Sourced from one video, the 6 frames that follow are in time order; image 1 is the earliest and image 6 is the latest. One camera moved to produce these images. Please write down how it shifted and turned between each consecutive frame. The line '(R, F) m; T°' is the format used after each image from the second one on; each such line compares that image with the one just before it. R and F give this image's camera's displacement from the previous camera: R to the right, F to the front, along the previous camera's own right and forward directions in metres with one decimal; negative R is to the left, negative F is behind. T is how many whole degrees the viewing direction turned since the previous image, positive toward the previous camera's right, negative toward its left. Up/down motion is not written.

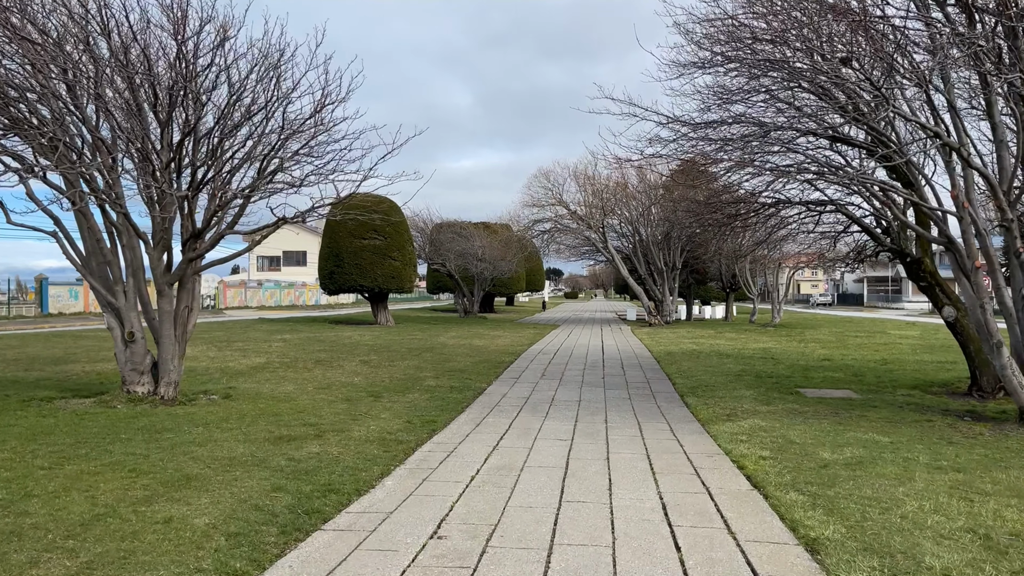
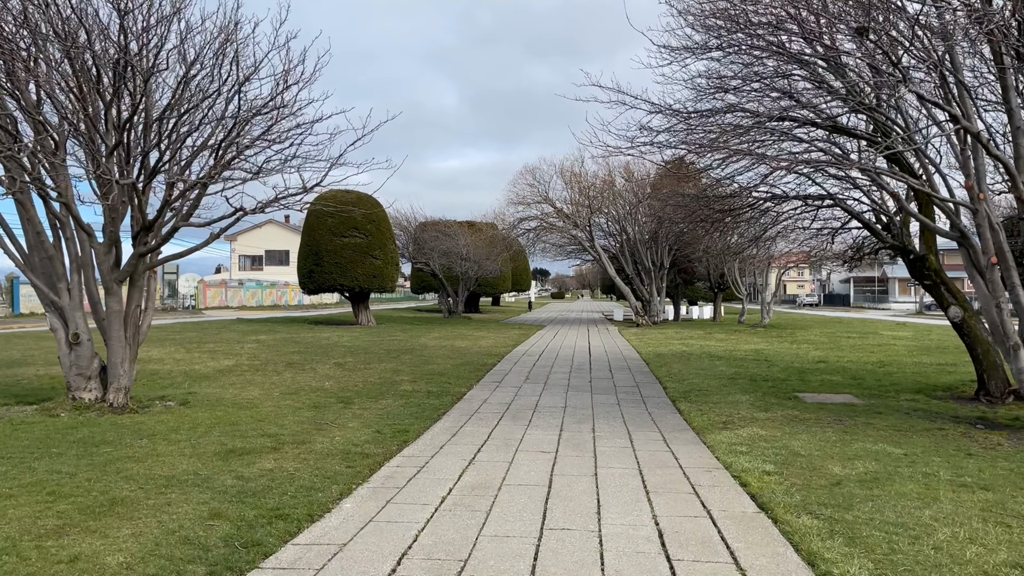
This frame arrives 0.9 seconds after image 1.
(+0.1, +0.5) m; +1°
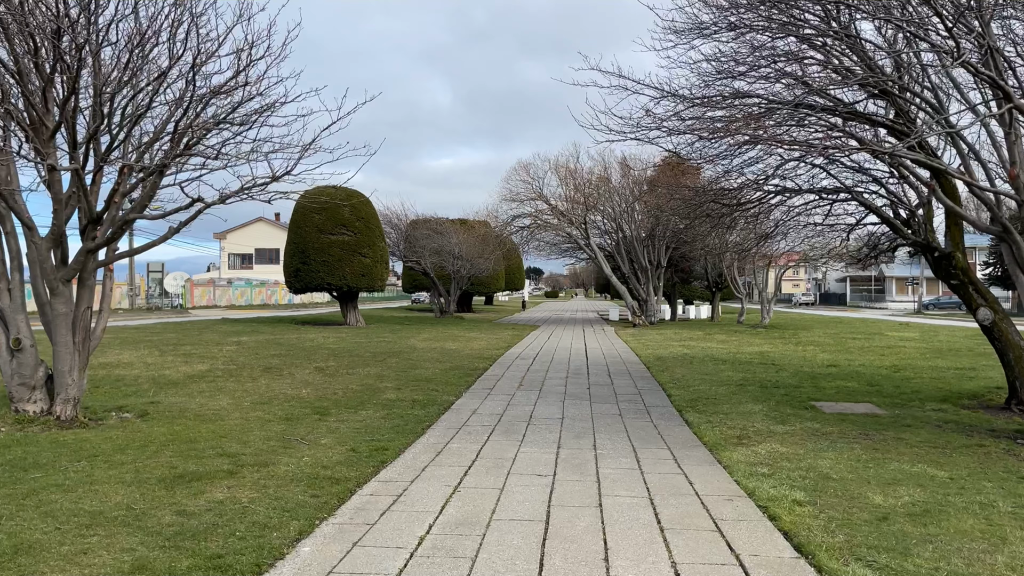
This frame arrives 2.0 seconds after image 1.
(0.0, +0.7) m; +1°
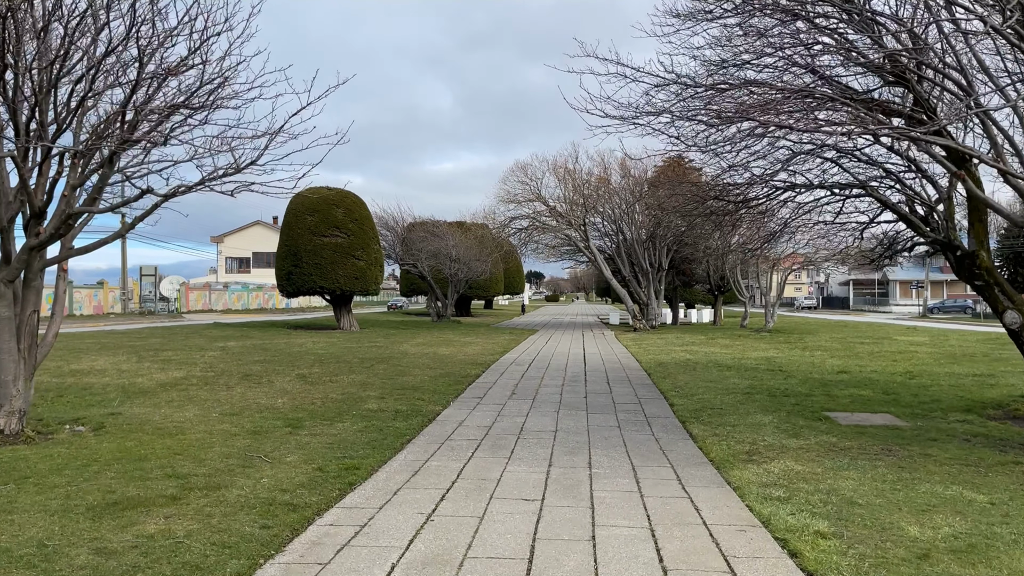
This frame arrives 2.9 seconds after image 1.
(+0.1, +0.5) m; 0°
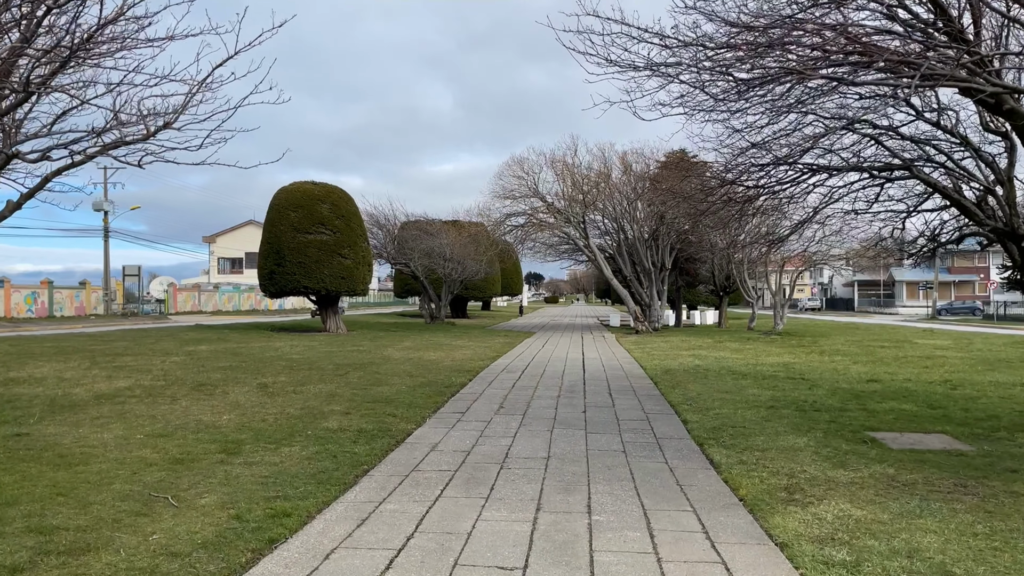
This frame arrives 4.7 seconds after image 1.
(+0.1, +1.1) m; 0°
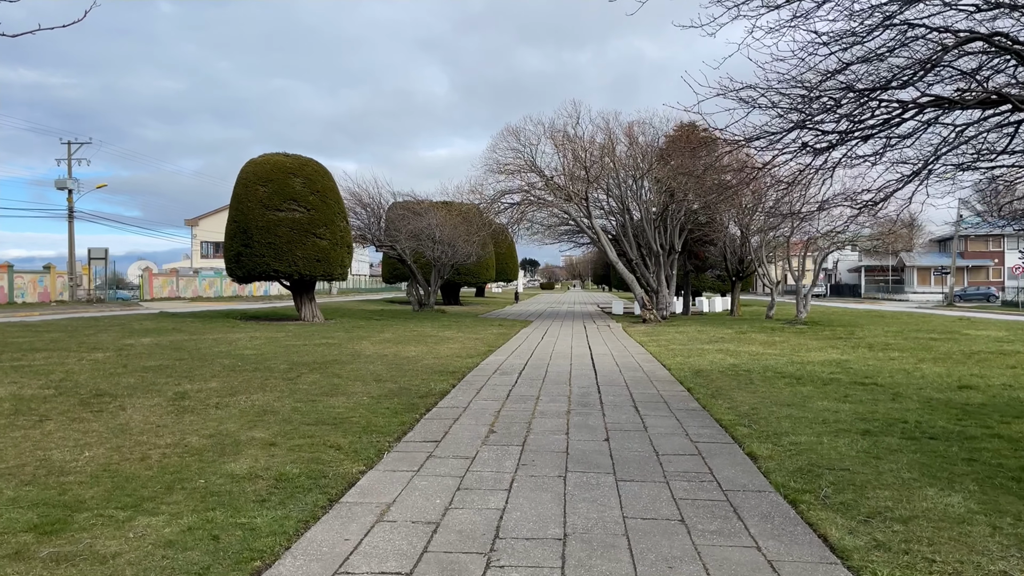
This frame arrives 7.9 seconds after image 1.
(0.0, +2.0) m; 0°
